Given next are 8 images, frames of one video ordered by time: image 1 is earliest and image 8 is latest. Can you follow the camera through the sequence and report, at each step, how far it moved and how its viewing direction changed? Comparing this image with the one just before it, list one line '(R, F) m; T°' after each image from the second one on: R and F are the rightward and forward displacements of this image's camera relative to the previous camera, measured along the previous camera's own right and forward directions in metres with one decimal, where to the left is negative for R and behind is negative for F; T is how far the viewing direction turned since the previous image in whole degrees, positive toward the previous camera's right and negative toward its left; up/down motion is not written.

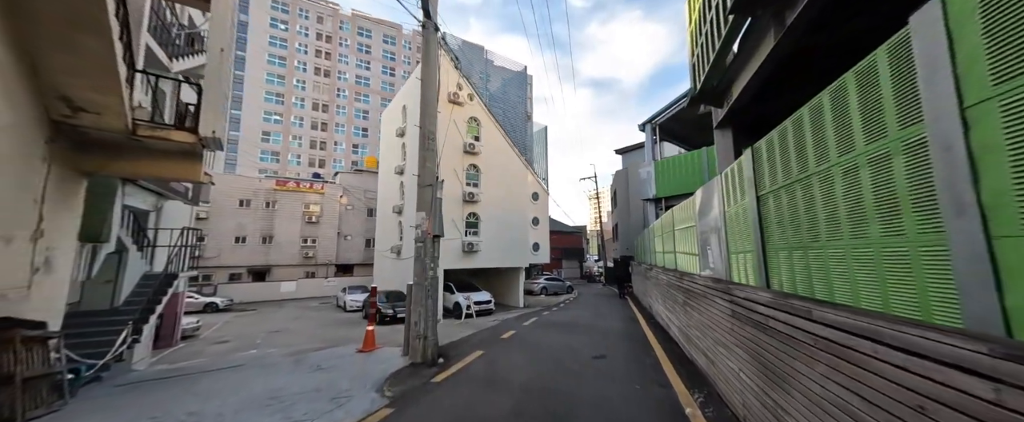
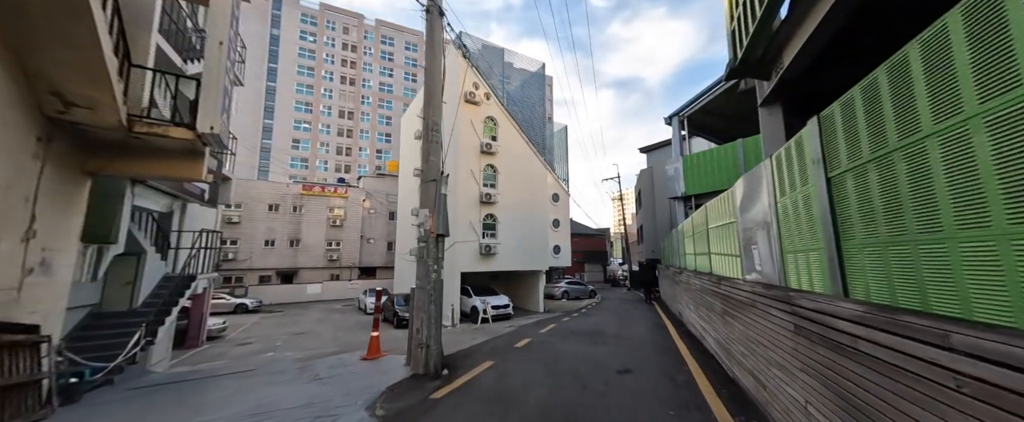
(+0.2, +0.6) m; -4°
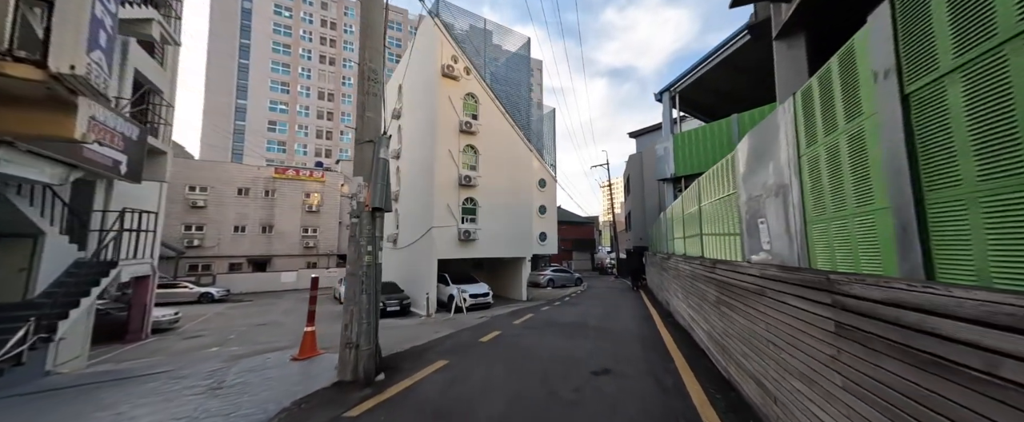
(+0.5, +1.0) m; +2°
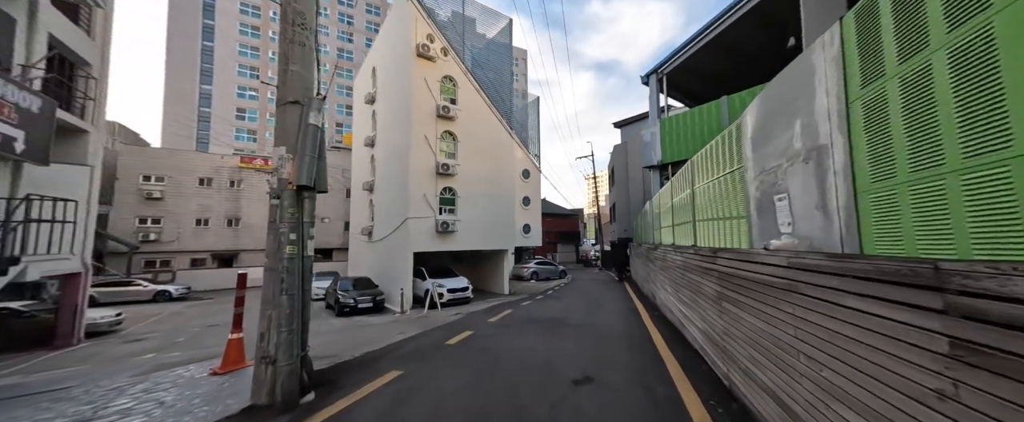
(+0.3, +0.8) m; +3°
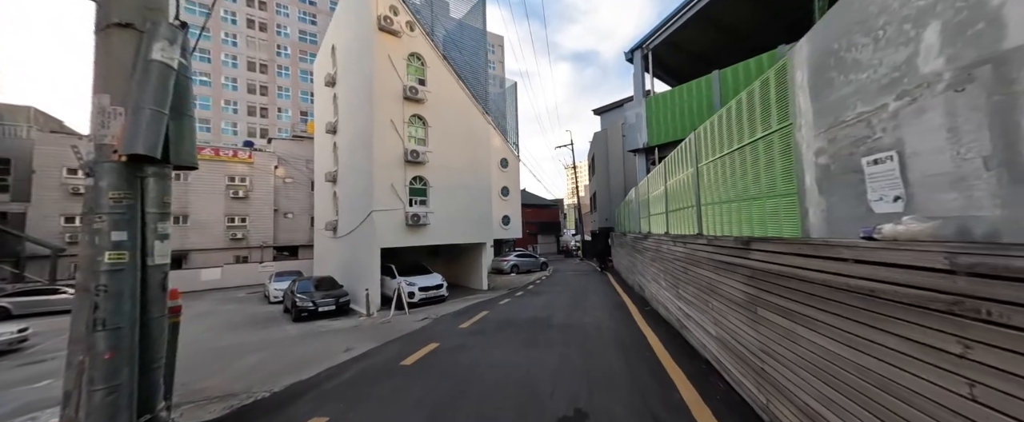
(+0.2, +1.1) m; +4°
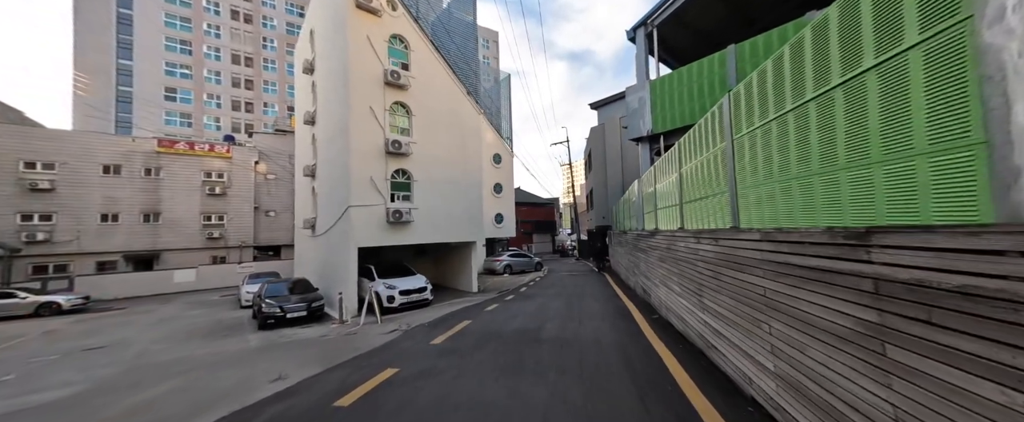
(+0.2, +1.1) m; +1°
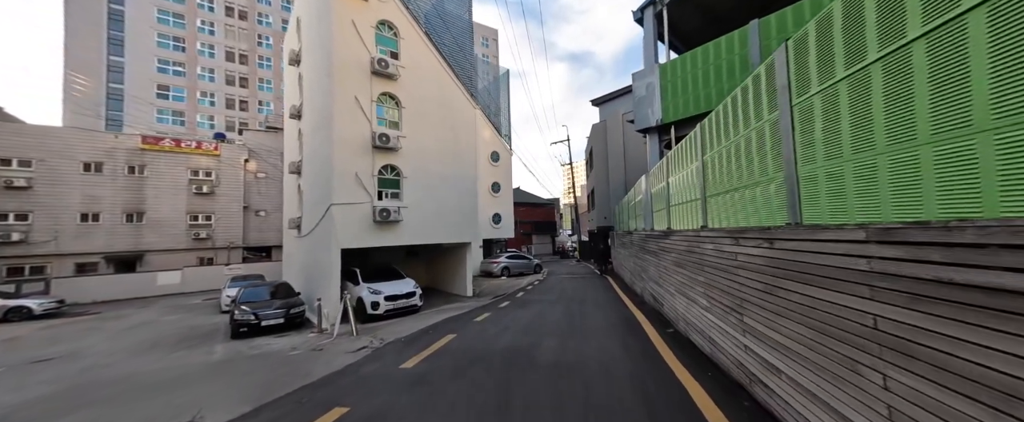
(+0.2, +0.9) m; 0°
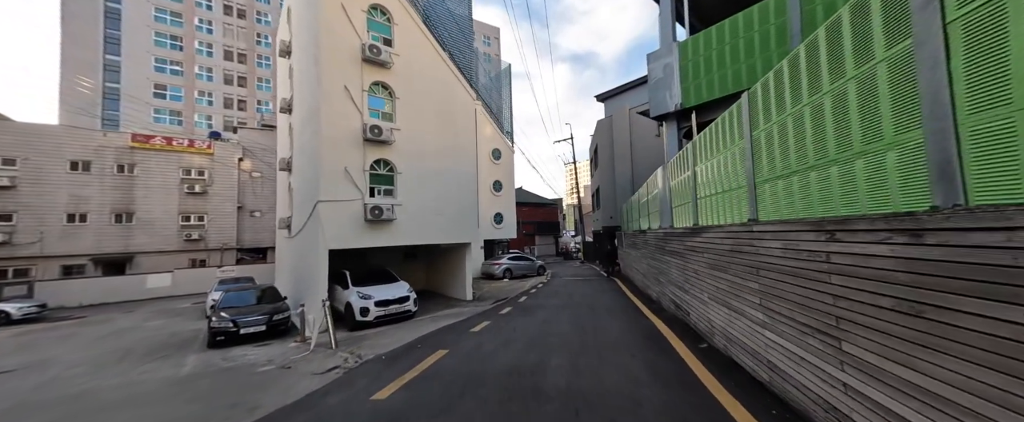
(0.0, +0.9) m; 0°
